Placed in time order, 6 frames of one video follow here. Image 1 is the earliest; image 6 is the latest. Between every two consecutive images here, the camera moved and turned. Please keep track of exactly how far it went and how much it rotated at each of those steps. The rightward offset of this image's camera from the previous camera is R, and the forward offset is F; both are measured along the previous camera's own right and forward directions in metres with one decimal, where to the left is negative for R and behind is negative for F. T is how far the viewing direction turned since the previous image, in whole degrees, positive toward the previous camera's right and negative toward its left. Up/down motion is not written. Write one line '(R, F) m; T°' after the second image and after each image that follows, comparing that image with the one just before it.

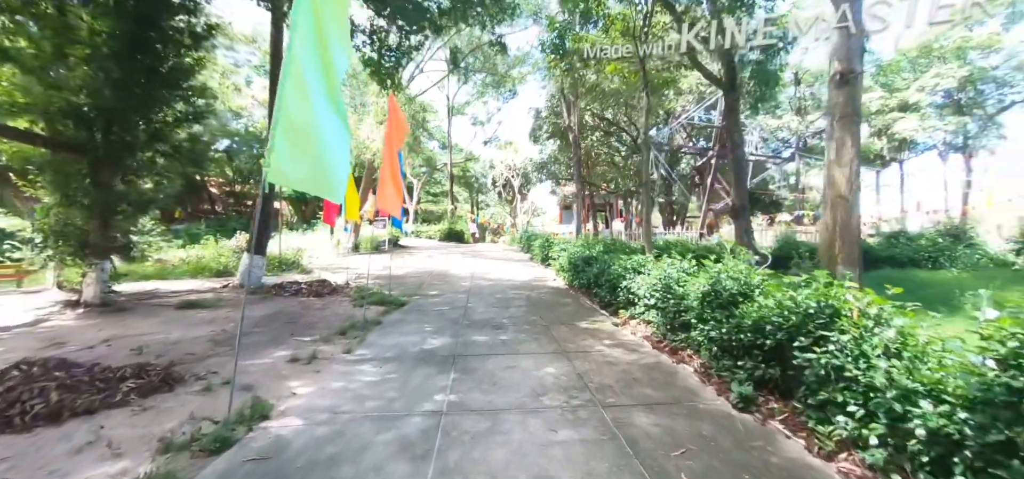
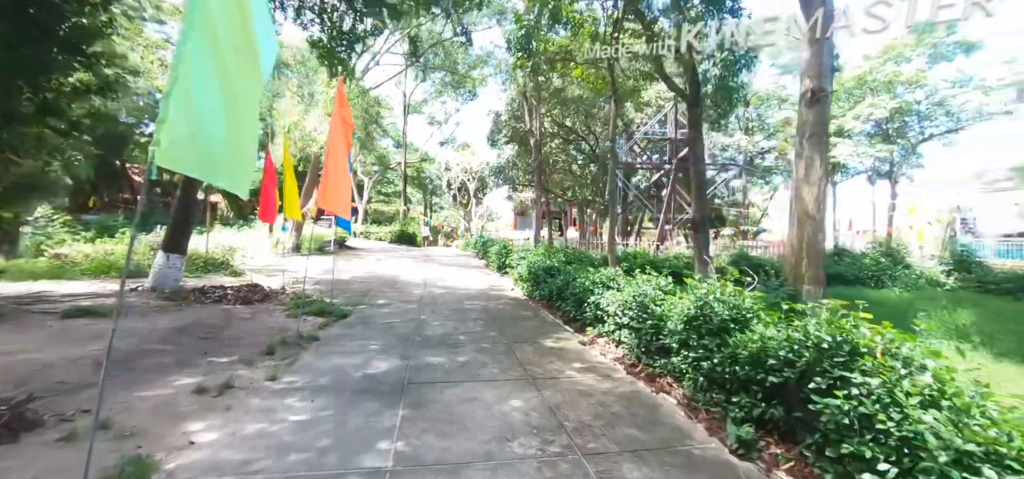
(-0.1, +0.6) m; +7°
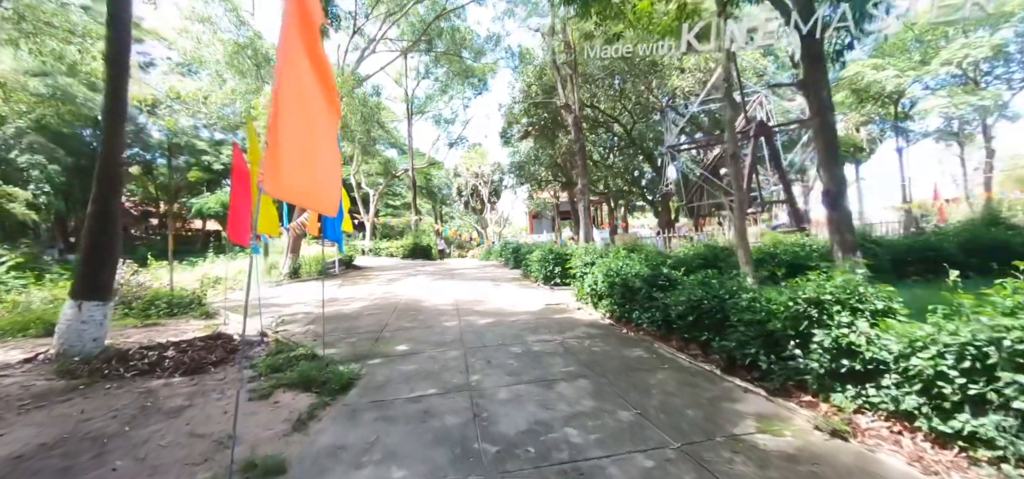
(-1.0, +2.9) m; -1°
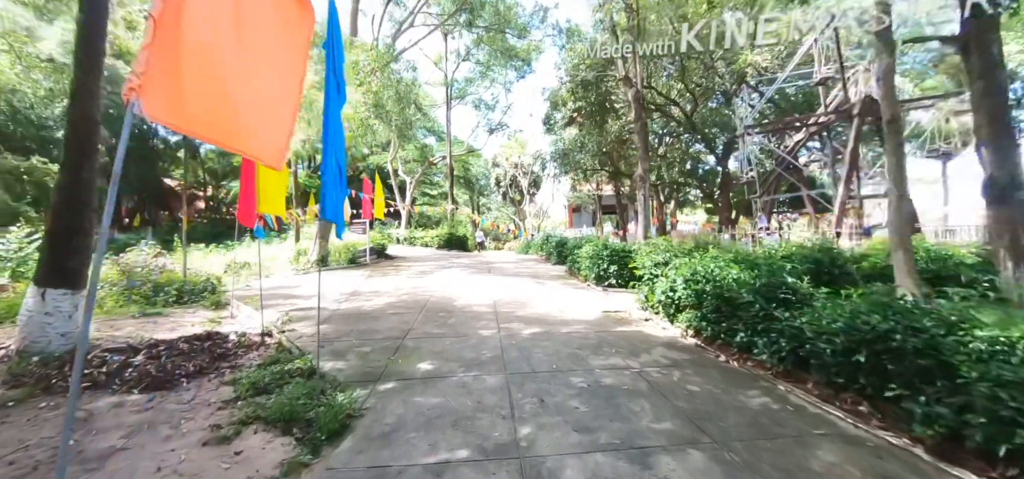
(-0.3, +1.3) m; -5°
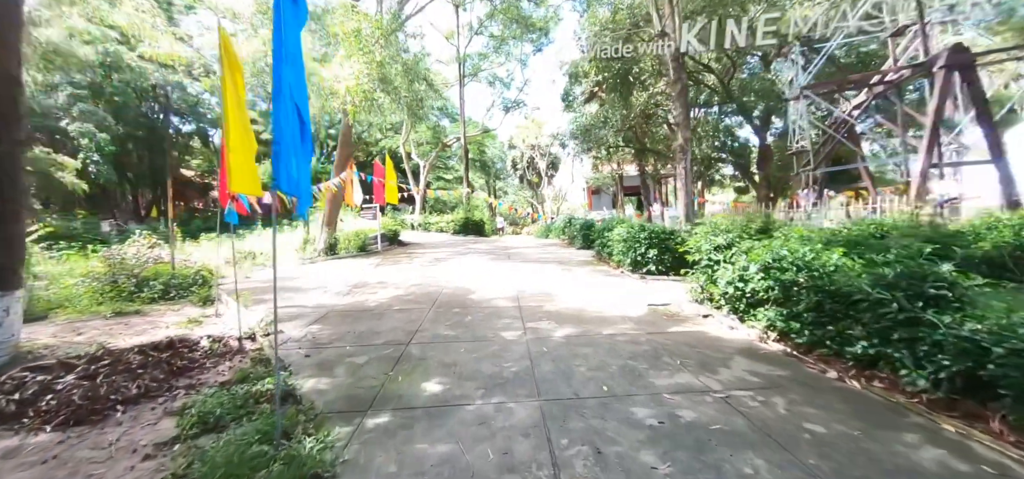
(-0.1, +1.0) m; -3°
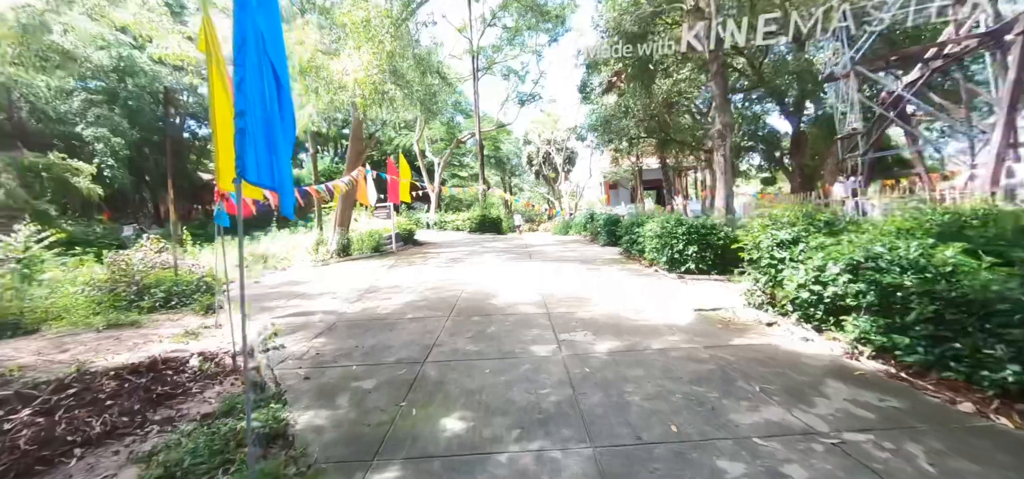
(-0.1, +0.6) m; -2°
